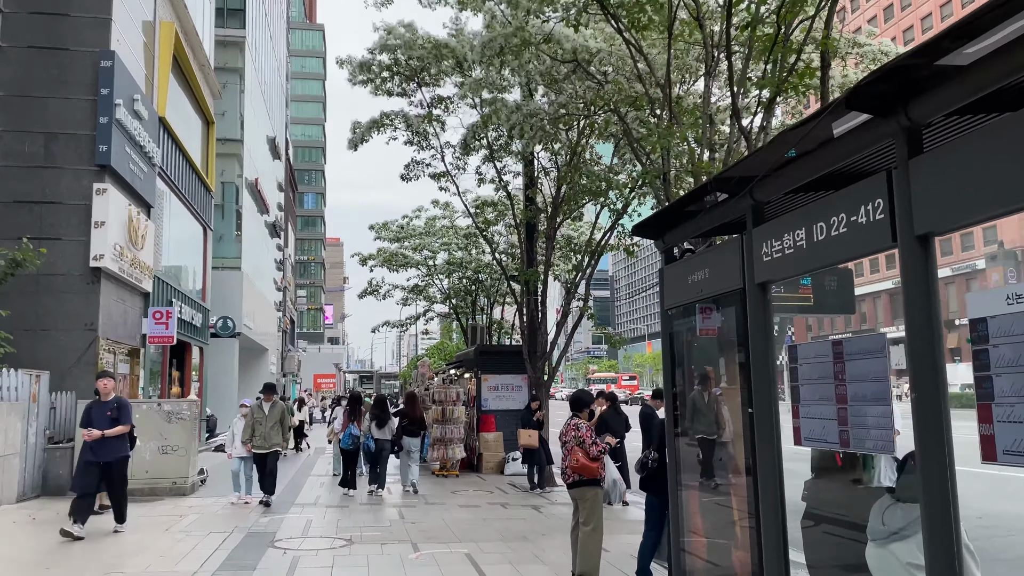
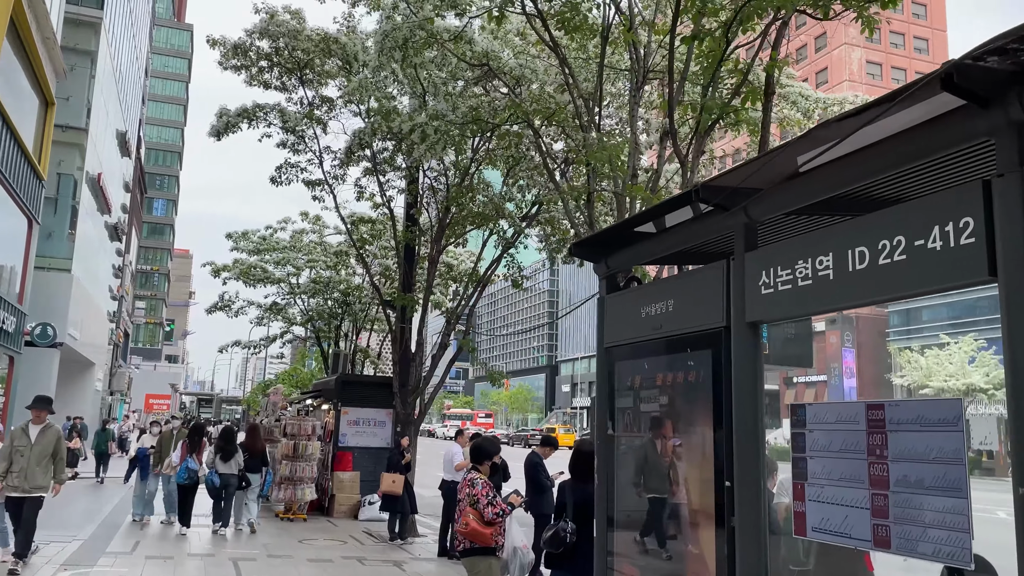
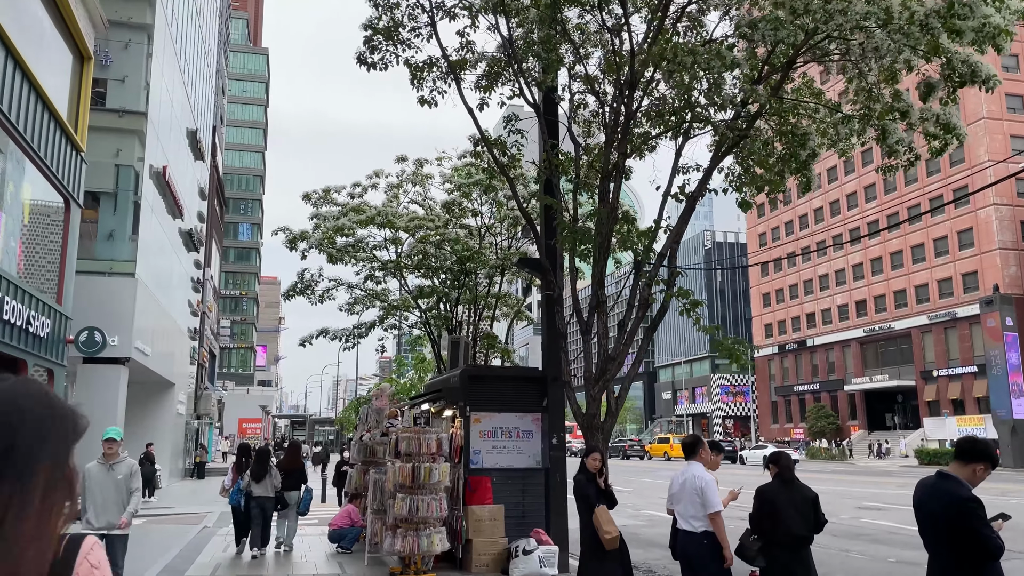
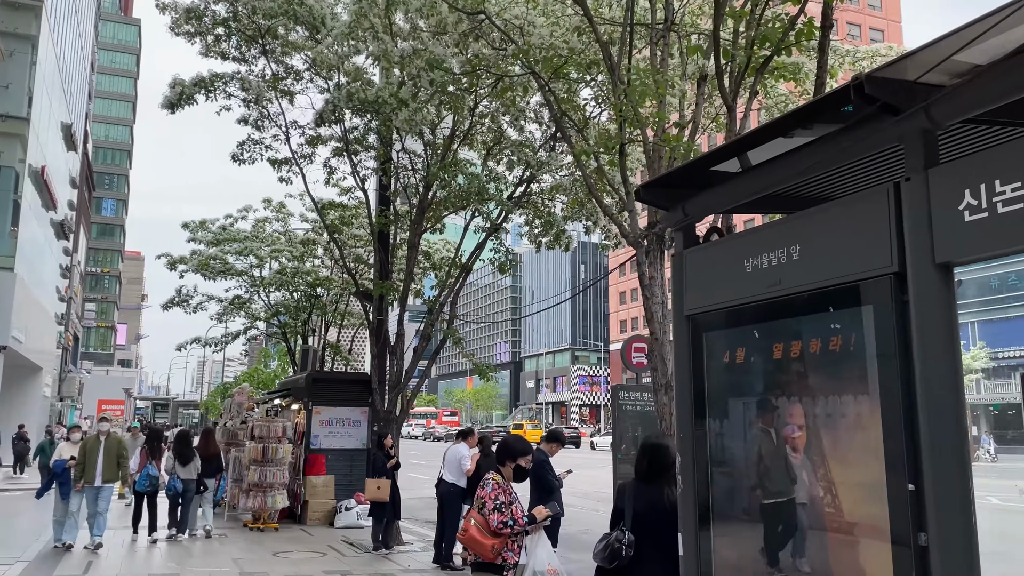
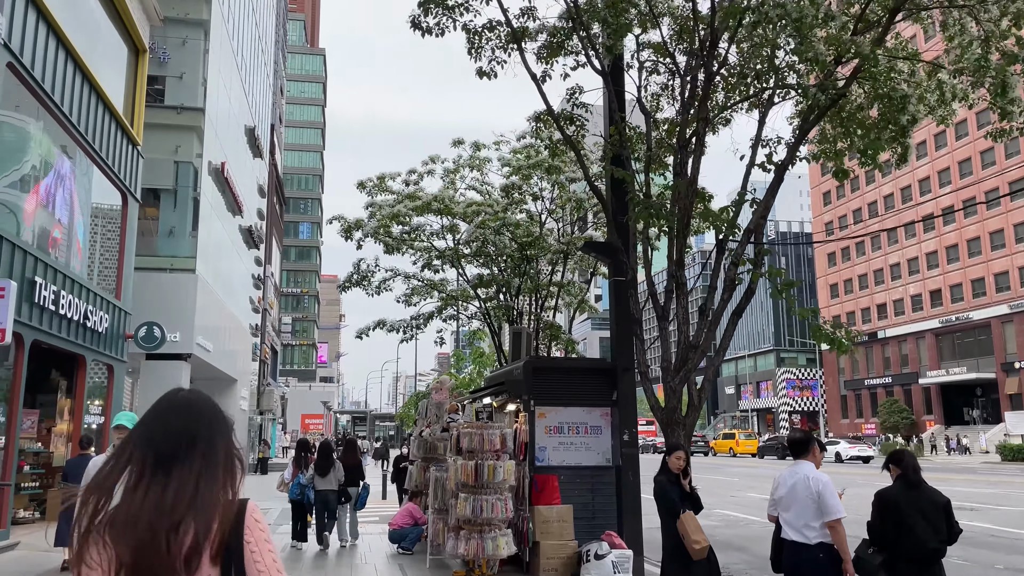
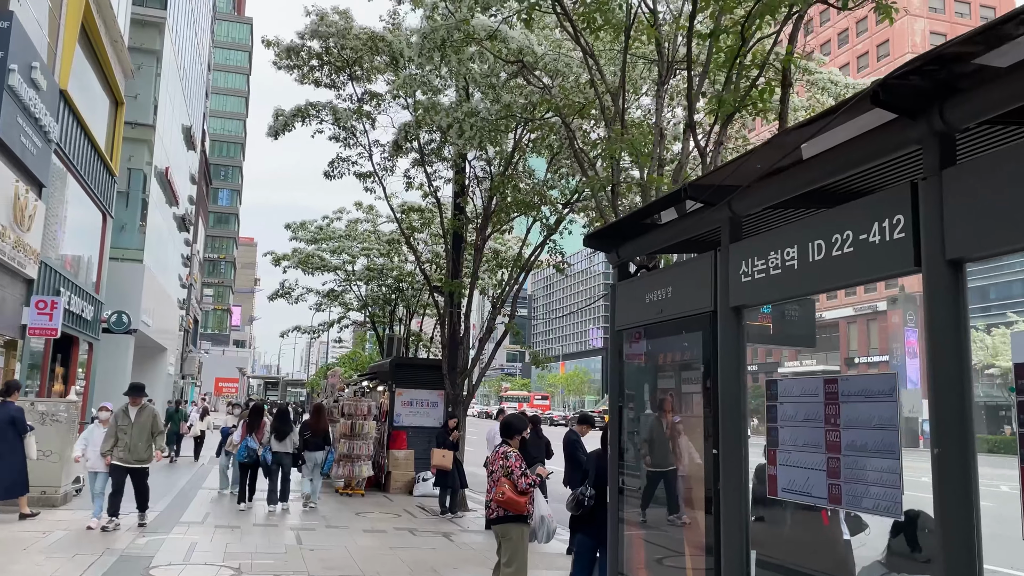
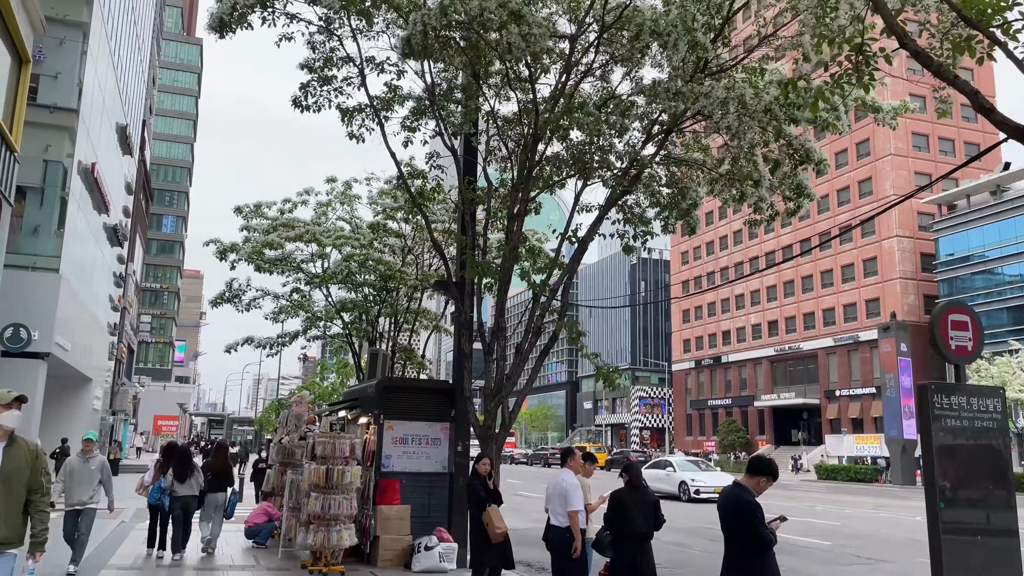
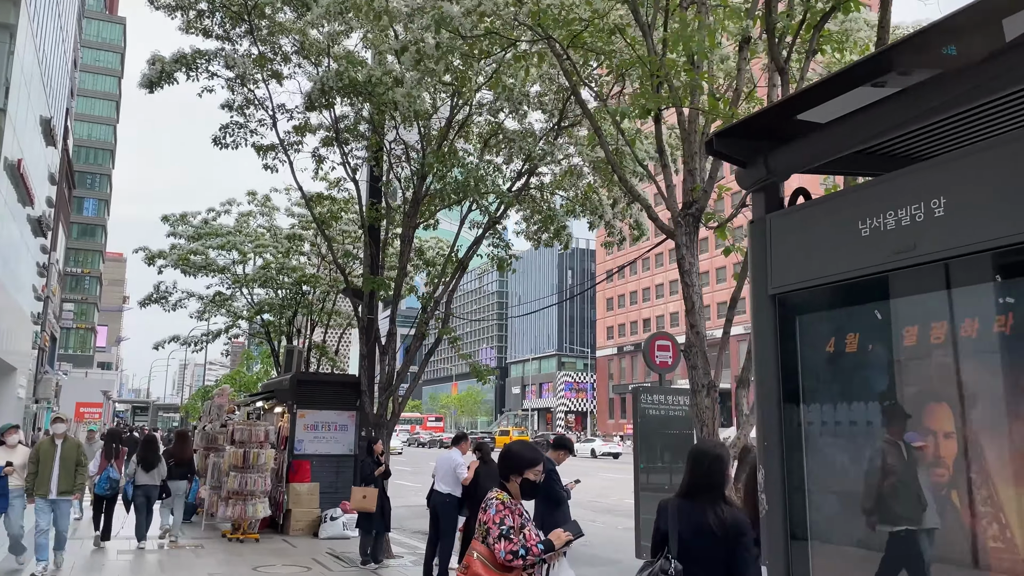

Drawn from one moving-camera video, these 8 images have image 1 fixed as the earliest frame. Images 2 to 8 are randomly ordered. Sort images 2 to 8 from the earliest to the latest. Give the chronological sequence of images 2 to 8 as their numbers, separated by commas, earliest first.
6, 2, 4, 8, 7, 3, 5
